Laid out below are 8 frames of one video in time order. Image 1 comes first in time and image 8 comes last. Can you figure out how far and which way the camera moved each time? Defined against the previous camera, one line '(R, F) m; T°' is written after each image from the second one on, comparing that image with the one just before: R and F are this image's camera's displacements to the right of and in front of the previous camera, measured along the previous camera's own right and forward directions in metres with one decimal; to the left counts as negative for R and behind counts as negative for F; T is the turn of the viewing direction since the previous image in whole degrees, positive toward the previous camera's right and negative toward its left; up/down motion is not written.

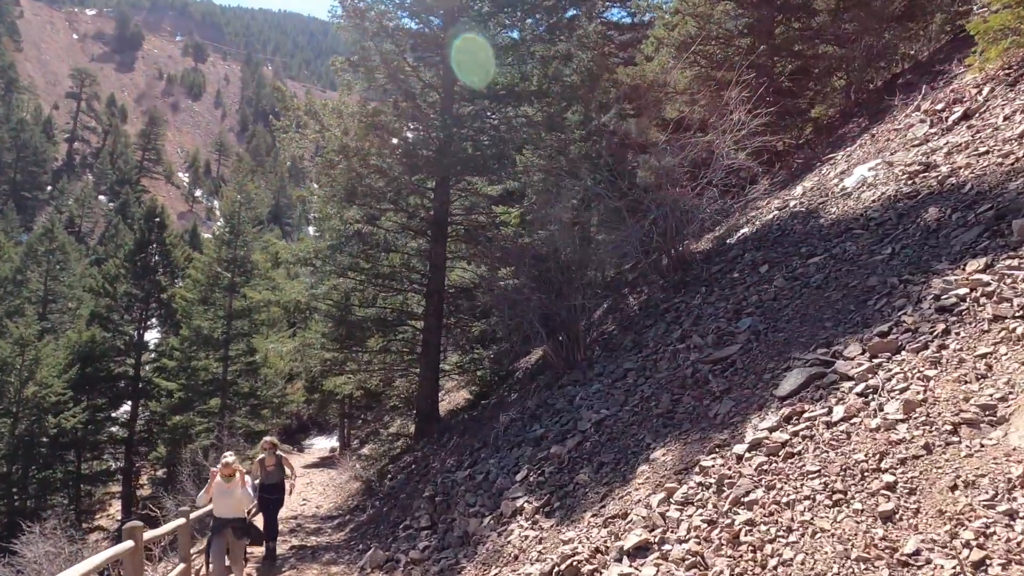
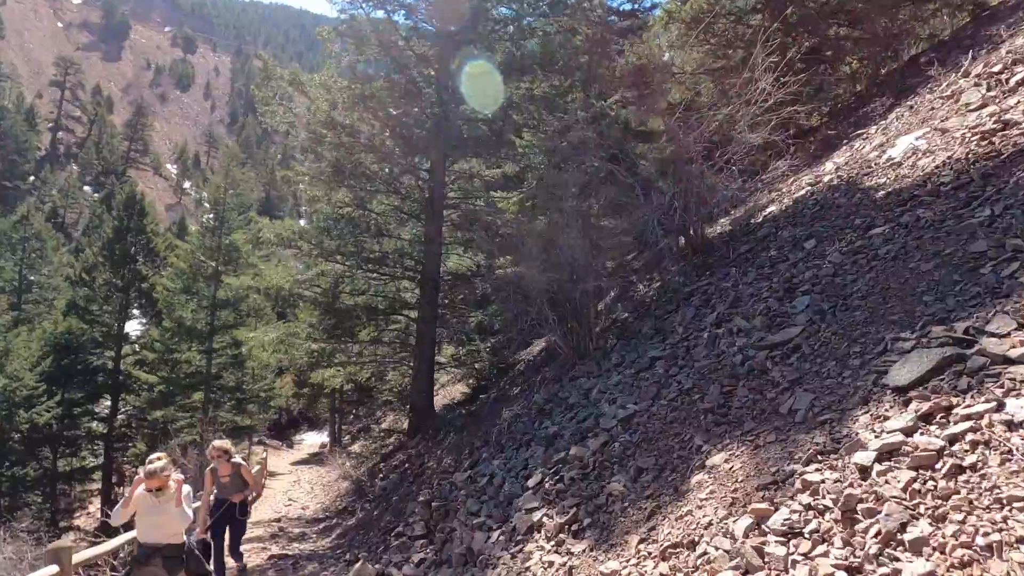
(-0.2, +0.8) m; +1°
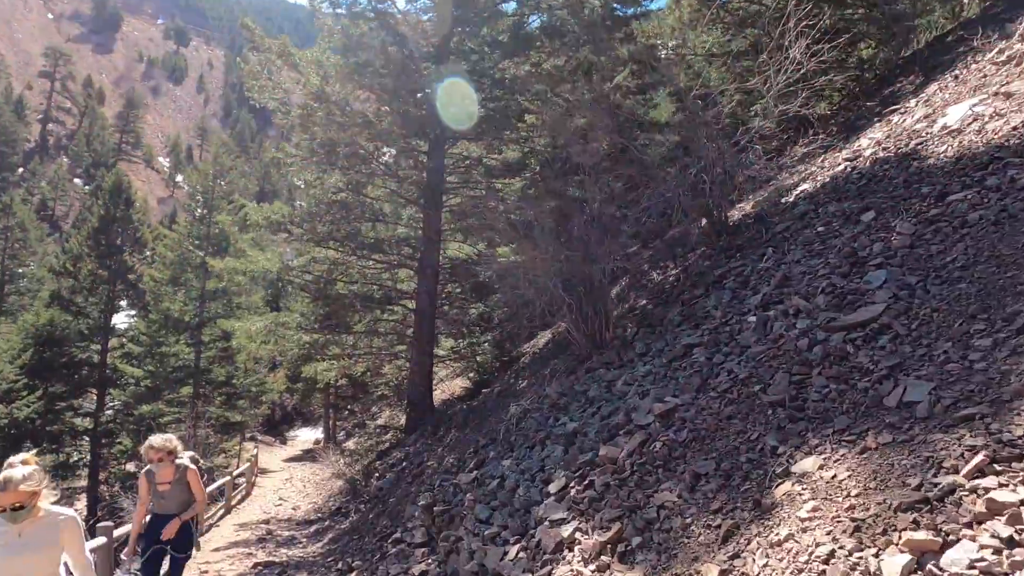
(-0.2, +0.6) m; 0°
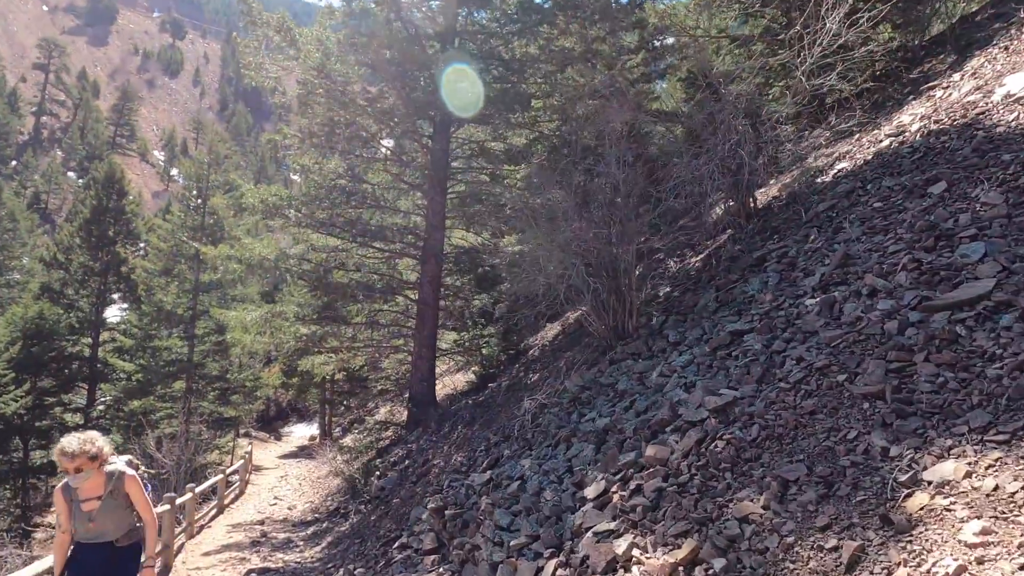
(-0.2, +0.5) m; 0°
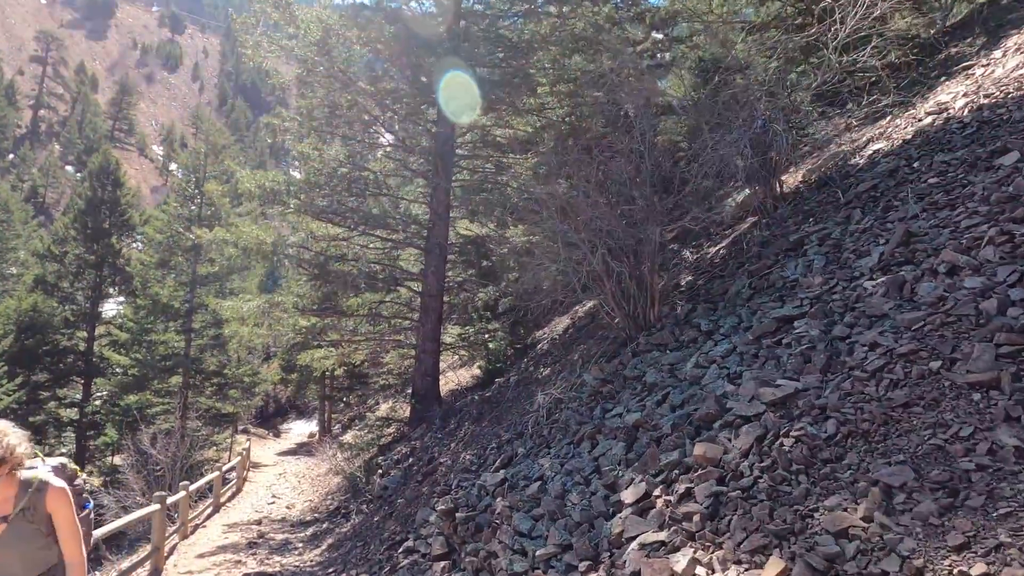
(-0.1, +0.4) m; 0°
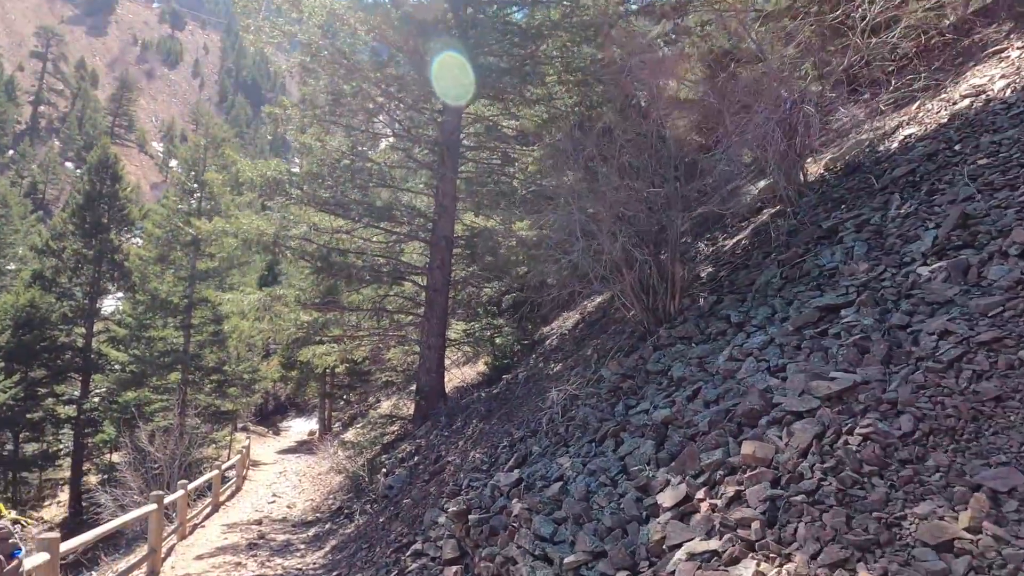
(-0.1, +0.3) m; 0°
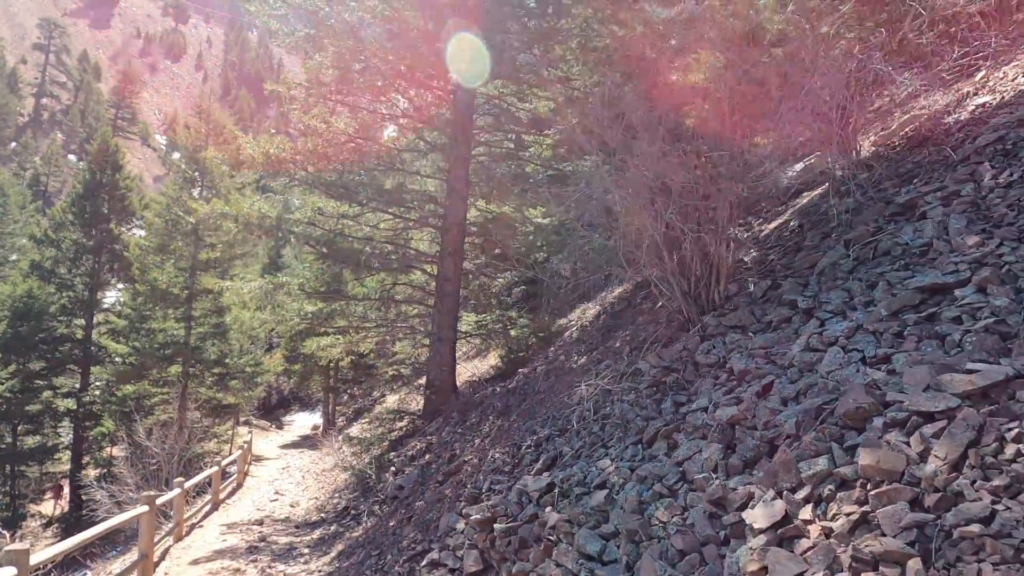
(-0.2, +0.5) m; 0°
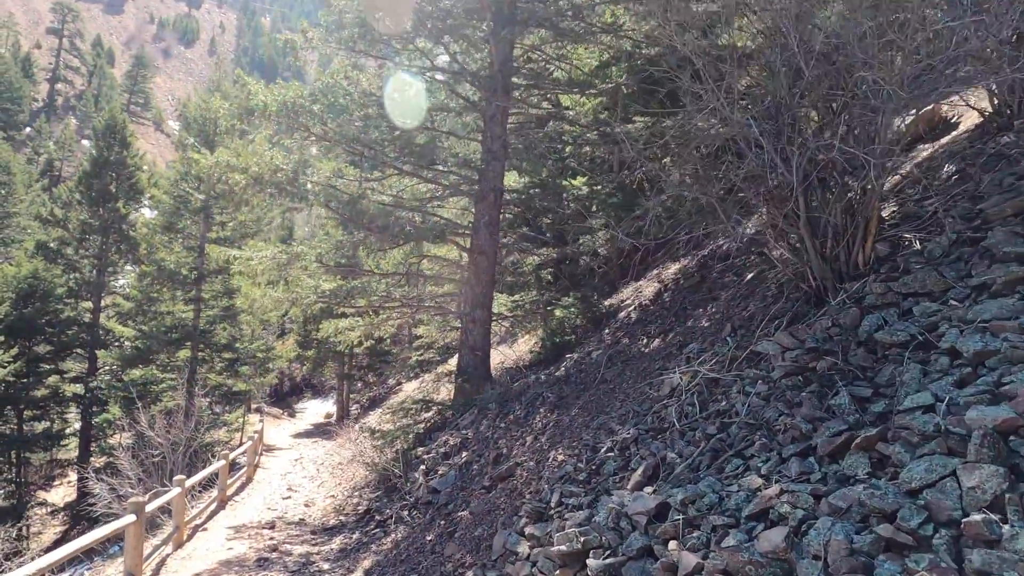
(-0.5, +1.1) m; -1°
